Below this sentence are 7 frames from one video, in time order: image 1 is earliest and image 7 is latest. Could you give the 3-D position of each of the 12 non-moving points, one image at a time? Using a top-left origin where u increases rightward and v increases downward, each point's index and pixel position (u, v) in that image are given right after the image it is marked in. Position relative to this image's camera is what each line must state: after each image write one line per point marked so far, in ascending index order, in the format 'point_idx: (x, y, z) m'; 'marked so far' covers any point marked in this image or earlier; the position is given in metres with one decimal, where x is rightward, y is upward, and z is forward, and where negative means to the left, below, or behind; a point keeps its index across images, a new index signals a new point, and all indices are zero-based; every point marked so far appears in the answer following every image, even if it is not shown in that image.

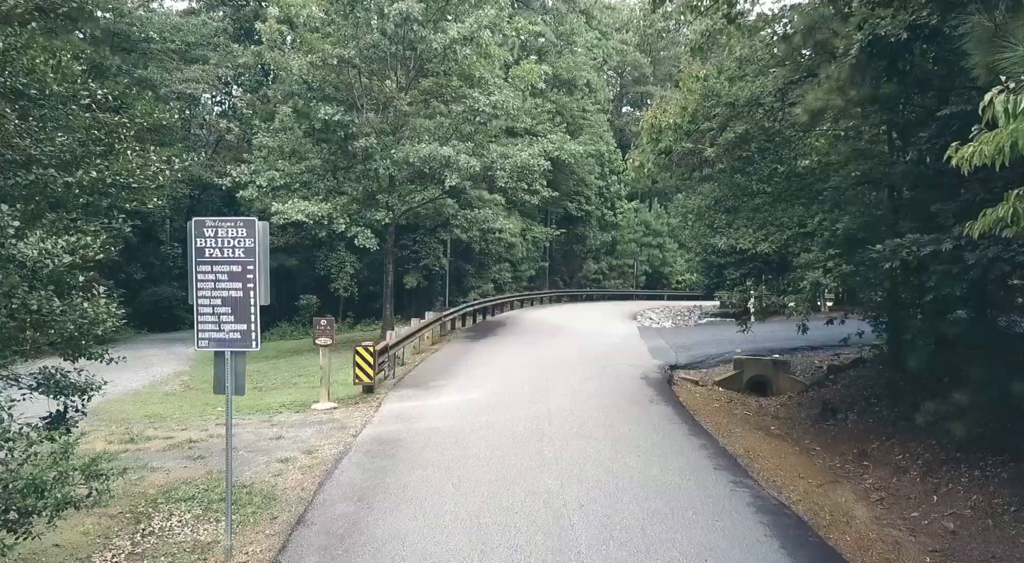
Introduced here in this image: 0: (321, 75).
0: (-4.8, +5.1, +20.0) m
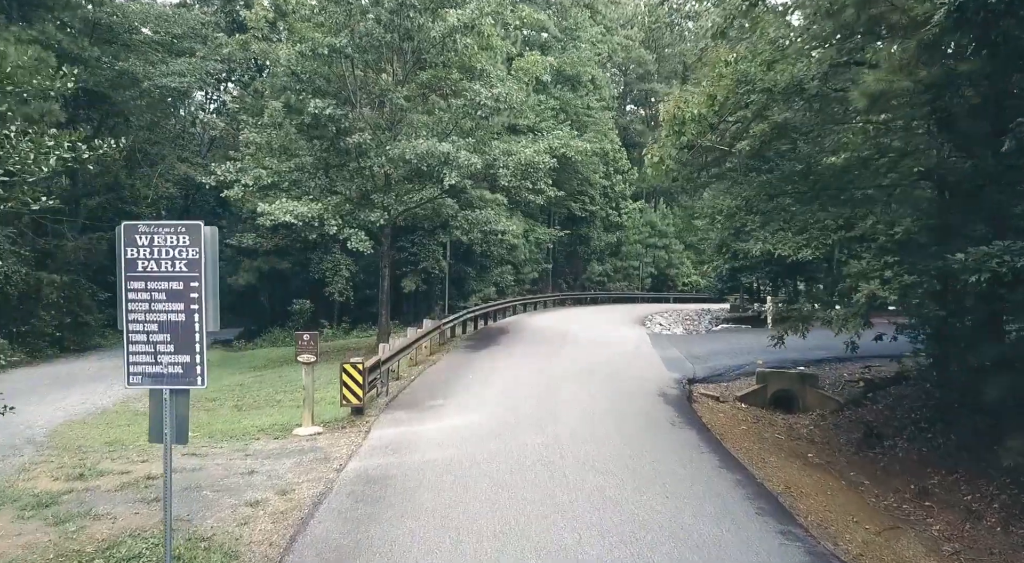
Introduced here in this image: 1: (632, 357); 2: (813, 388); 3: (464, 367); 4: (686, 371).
0: (-4.7, +5.0, +18.7) m
1: (+2.6, -1.7, +17.7) m
2: (+5.8, -2.0, +15.5) m
3: (-1.0, -1.7, +15.9) m
4: (+3.6, -1.9, +16.6) m
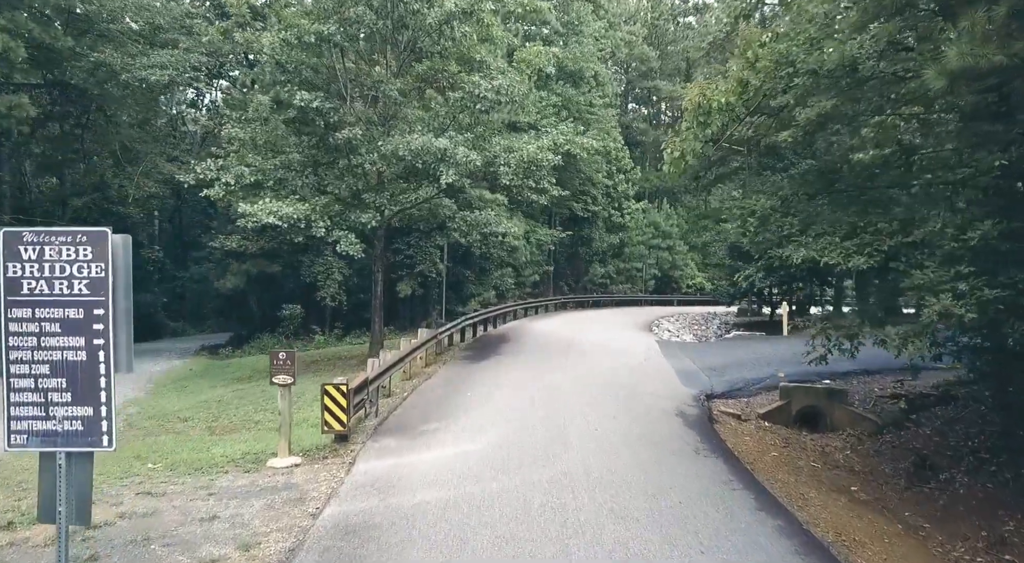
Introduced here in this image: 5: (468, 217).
0: (-4.7, +4.9, +17.4) m
1: (+2.7, -1.8, +16.5) m
2: (+5.8, -2.2, +14.2) m
3: (-0.9, -1.8, +14.6) m
4: (+3.6, -2.0, +15.3) m
5: (-1.0, +1.5, +19.0) m
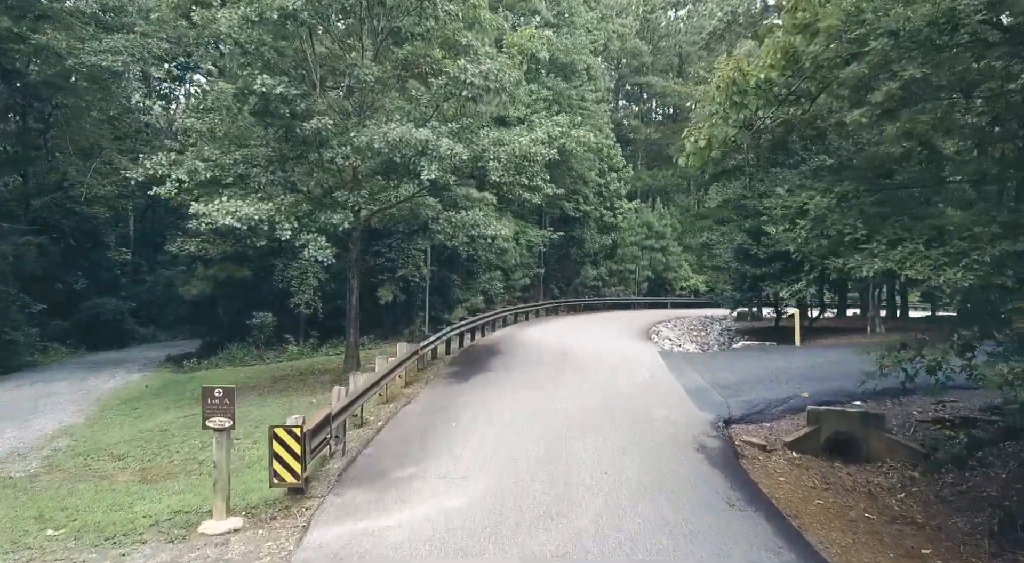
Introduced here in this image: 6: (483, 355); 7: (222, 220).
0: (-4.8, +4.7, +15.5) m
1: (+2.5, -2.0, +14.7) m
2: (+5.7, -2.3, +12.5) m
3: (-1.1, -2.0, +12.8) m
4: (+3.5, -2.1, +13.5) m
5: (-1.3, +1.3, +17.1) m
6: (-0.7, -1.7, +18.8) m
7: (-5.1, +1.1, +14.2) m
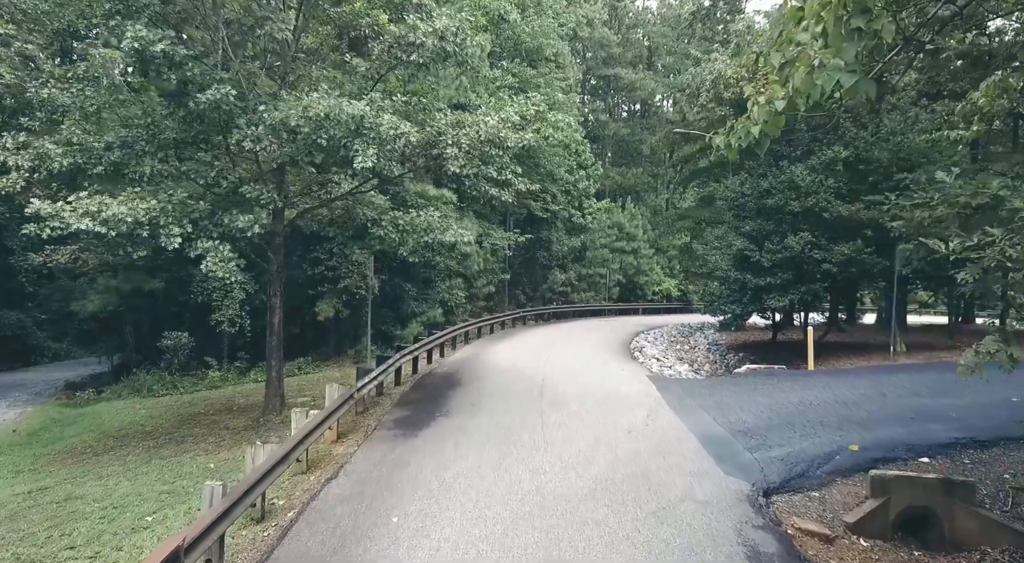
0: (-5.4, +4.4, +11.8) m
1: (+2.0, -2.3, +11.3) m
2: (+5.3, -2.6, +9.3) m
3: (-1.4, -2.3, +9.3) m
4: (+3.1, -2.4, +10.2) m
5: (-1.9, +1.0, +13.6) m
6: (-1.4, -2.0, +15.3) m
7: (-5.6, +0.8, +10.4) m
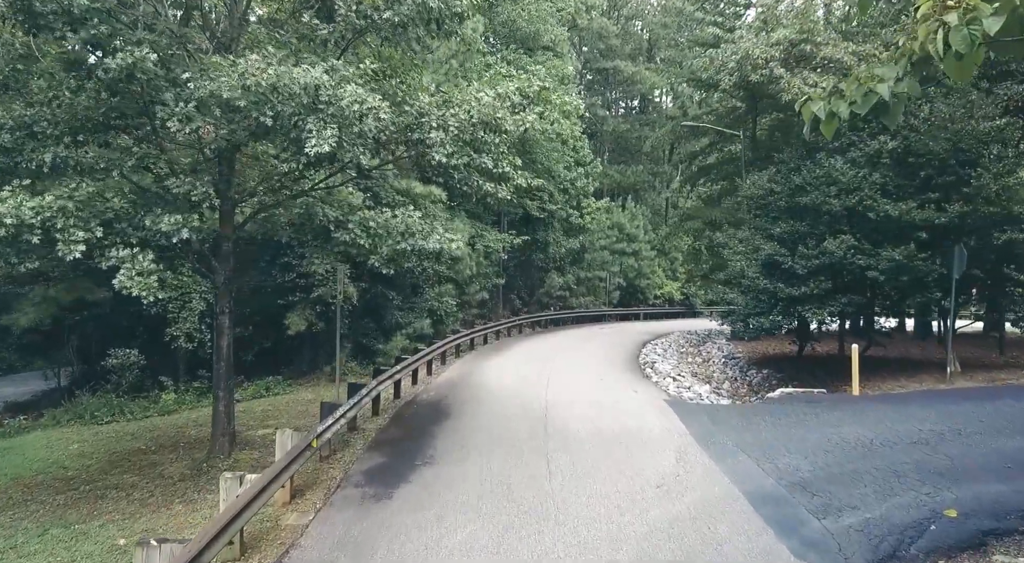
0: (-5.4, +4.2, +9.3) m
1: (+2.0, -2.5, +8.9) m
2: (+5.3, -2.8, +6.9) m
3: (-1.4, -2.5, +6.8) m
4: (+3.1, -2.6, +7.8) m
5: (-1.9, +0.8, +11.1) m
6: (-1.4, -2.2, +12.8) m
7: (-5.5, +0.5, +7.9) m
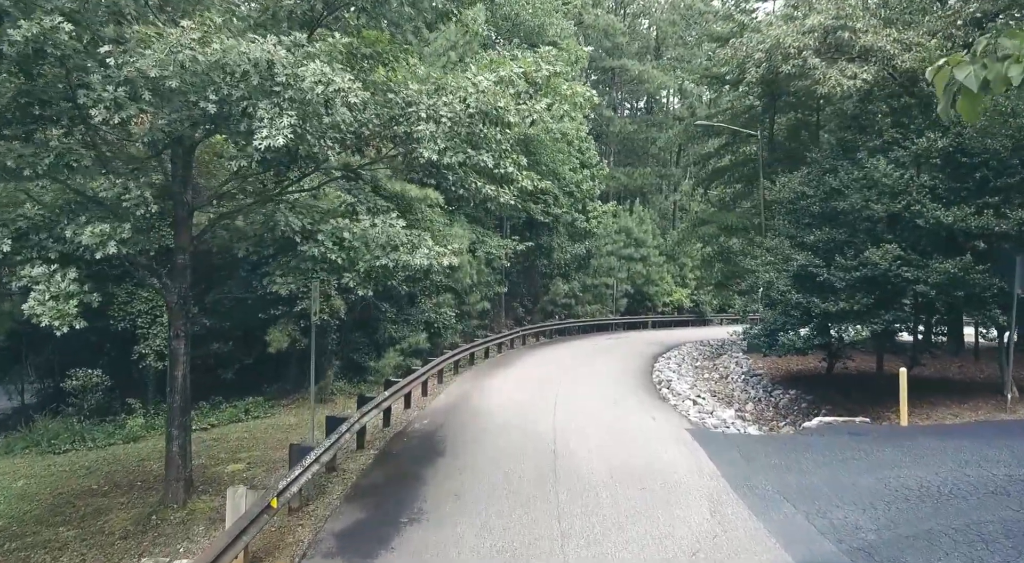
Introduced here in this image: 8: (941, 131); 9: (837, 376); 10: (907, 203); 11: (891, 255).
0: (-5.3, +4.0, +7.6) m
1: (+2.1, -2.7, +7.1) m
2: (+5.3, -3.0, +5.1) m
3: (-1.4, -2.7, +5.0) m
4: (+3.1, -2.9, +6.0) m
5: (-1.8, +0.6, +9.4) m
6: (-1.3, -2.5, +11.1) m
7: (-5.5, +0.3, +6.2) m
8: (+7.7, +2.7, +14.5) m
9: (+7.7, -2.3, +19.0) m
10: (+7.0, +1.4, +14.2) m
11: (+6.6, +0.5, +14.1) m
